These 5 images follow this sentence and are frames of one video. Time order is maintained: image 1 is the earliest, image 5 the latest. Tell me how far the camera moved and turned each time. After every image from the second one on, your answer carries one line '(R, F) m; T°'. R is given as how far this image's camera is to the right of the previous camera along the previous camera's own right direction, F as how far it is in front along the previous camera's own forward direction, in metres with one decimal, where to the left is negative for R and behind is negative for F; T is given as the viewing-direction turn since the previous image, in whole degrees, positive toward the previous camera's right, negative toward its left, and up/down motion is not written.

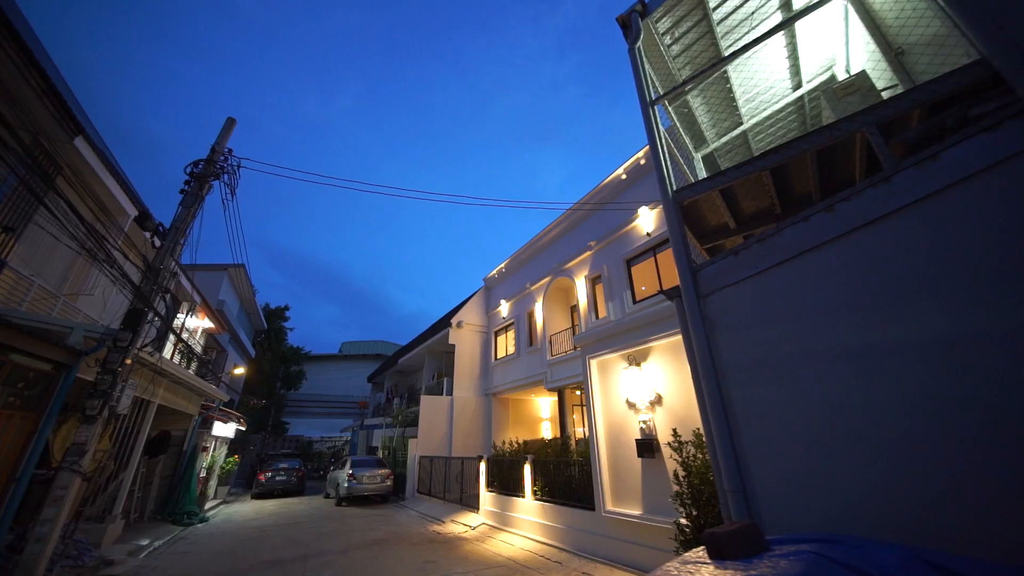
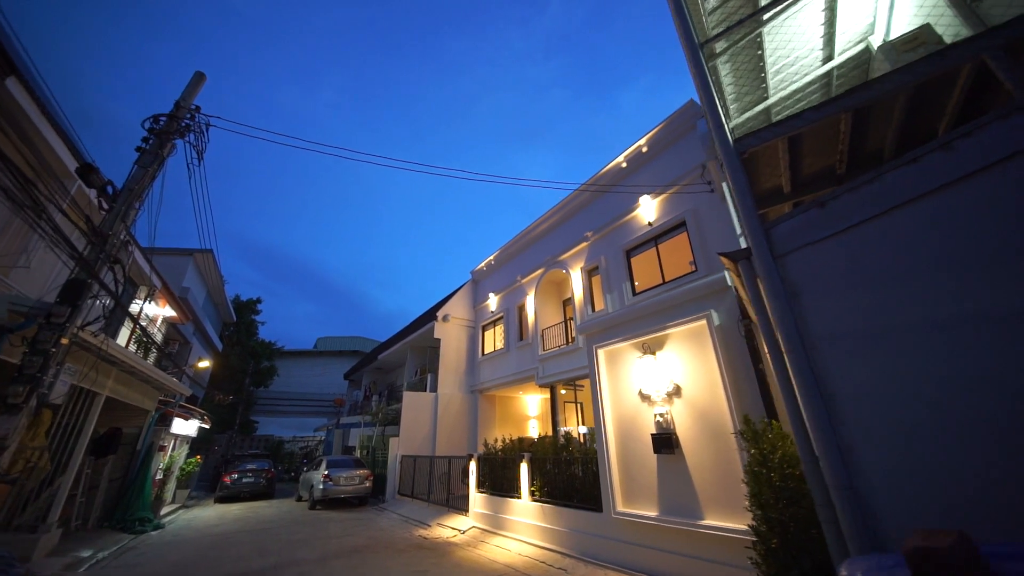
(-0.4, +0.6) m; +3°
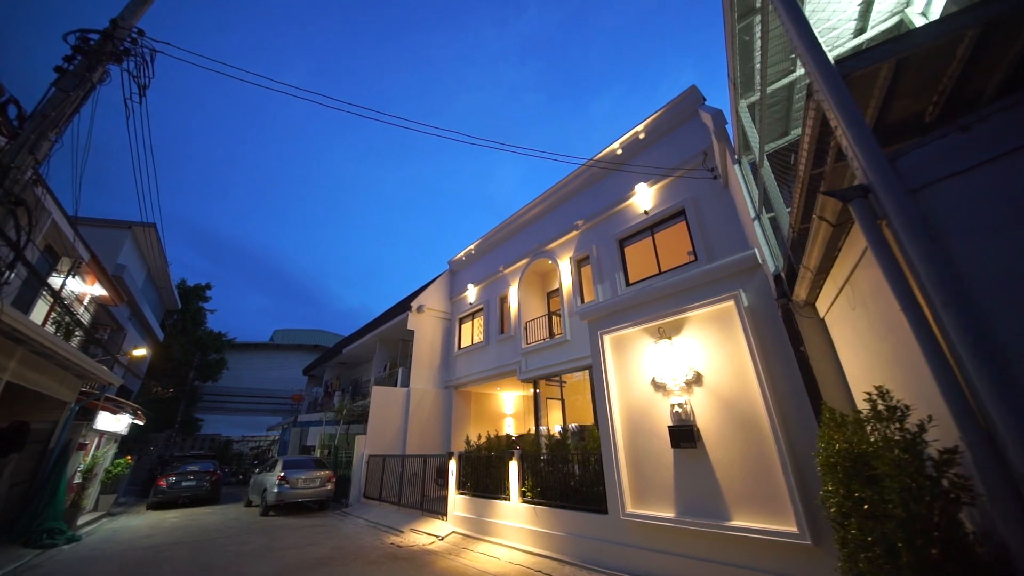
(-0.5, +0.7) m; +5°
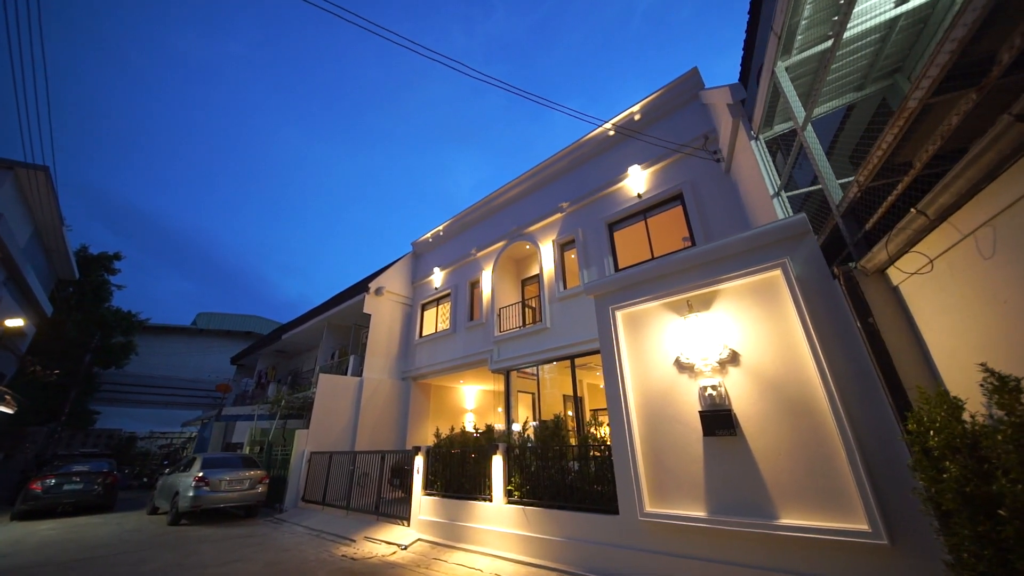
(-0.7, +1.0) m; +7°
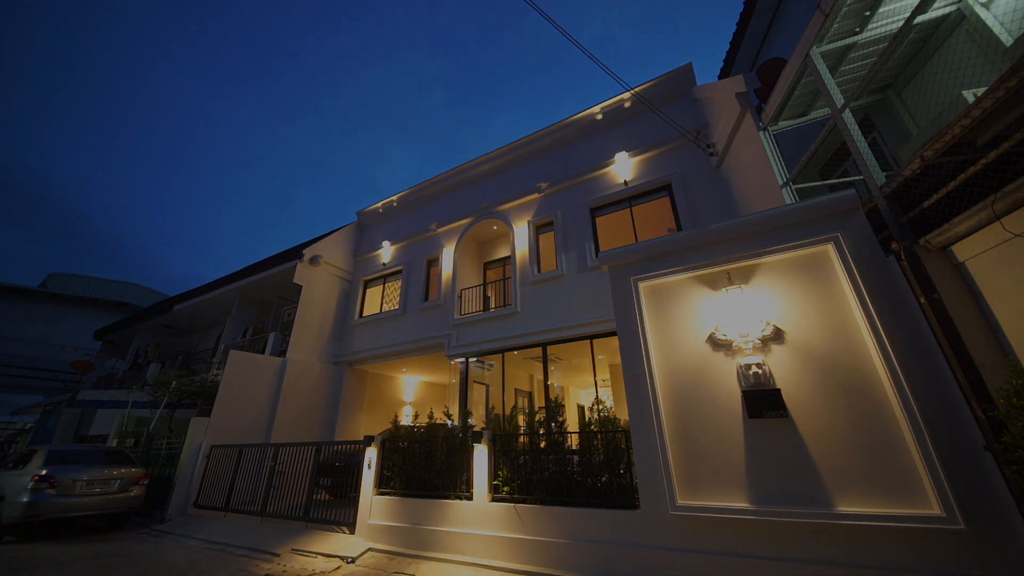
(-1.0, +0.9) m; +11°
